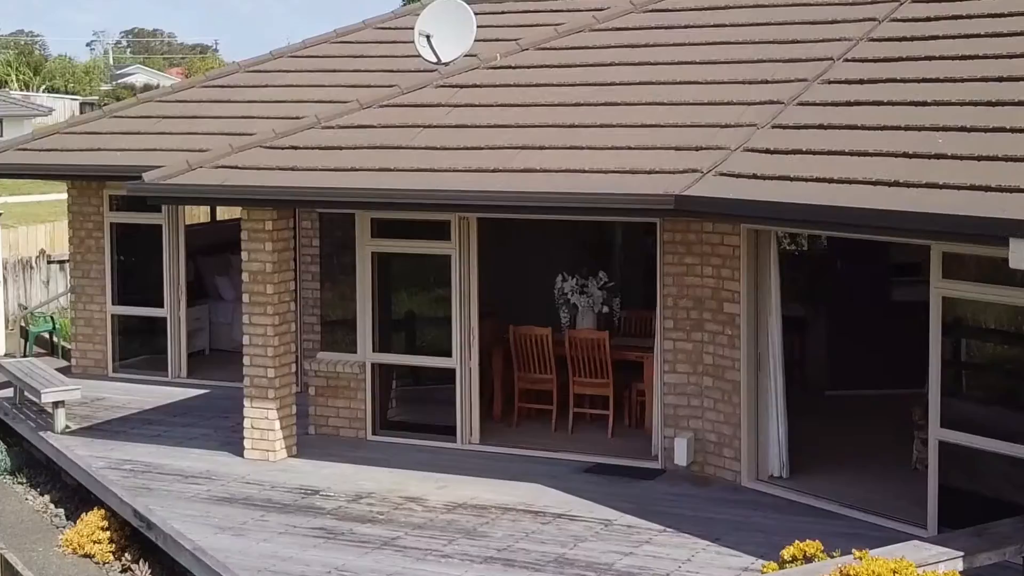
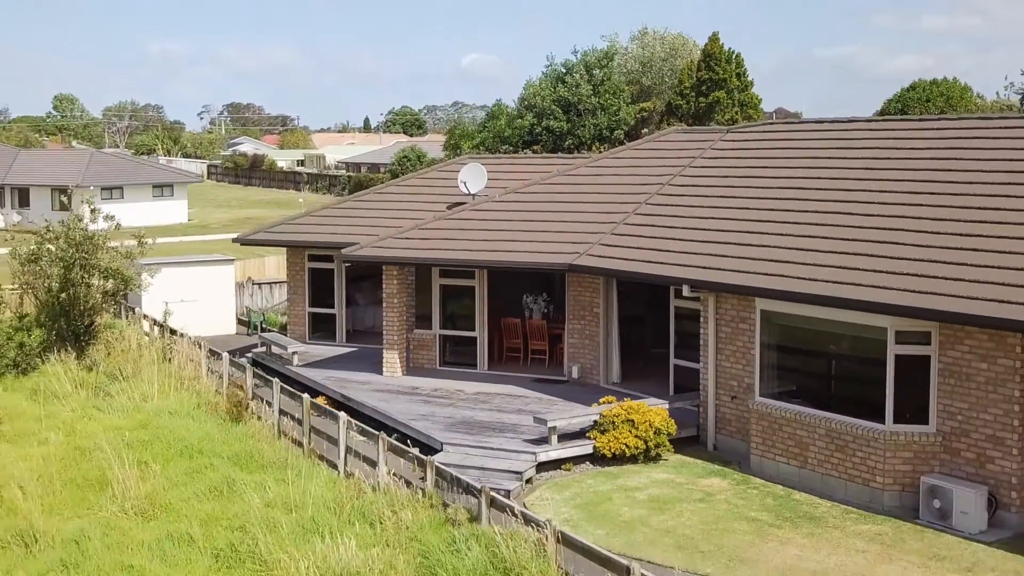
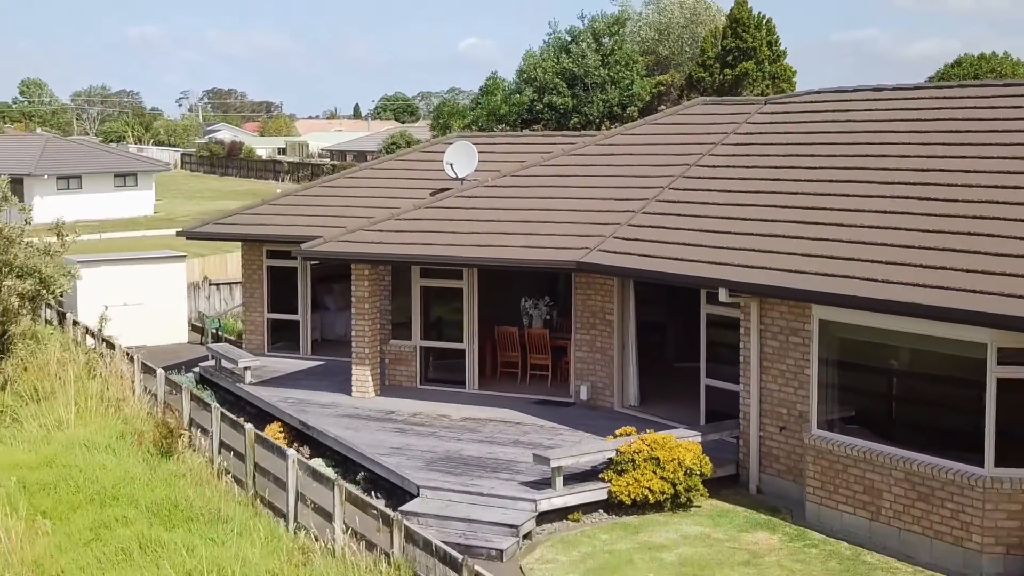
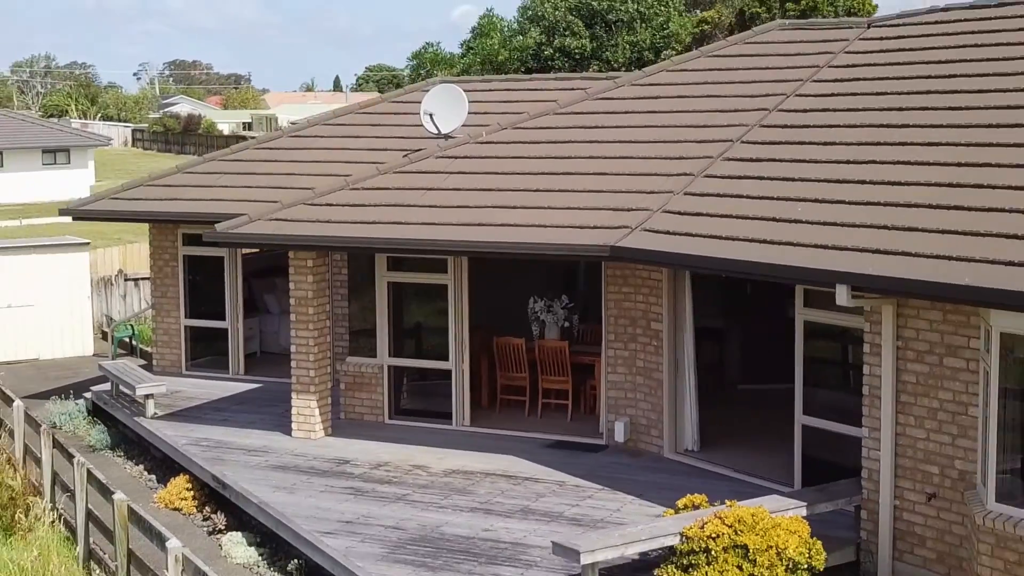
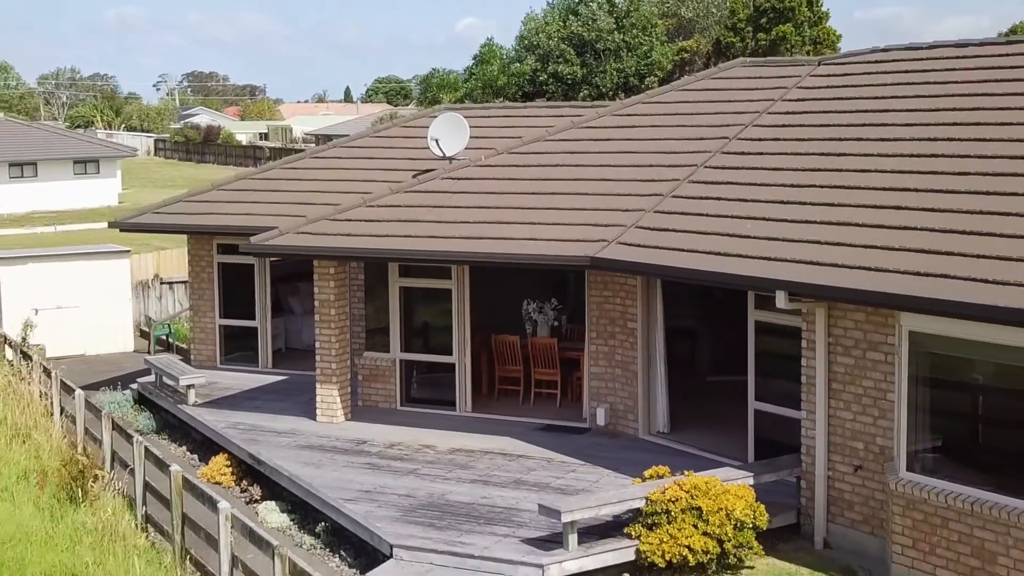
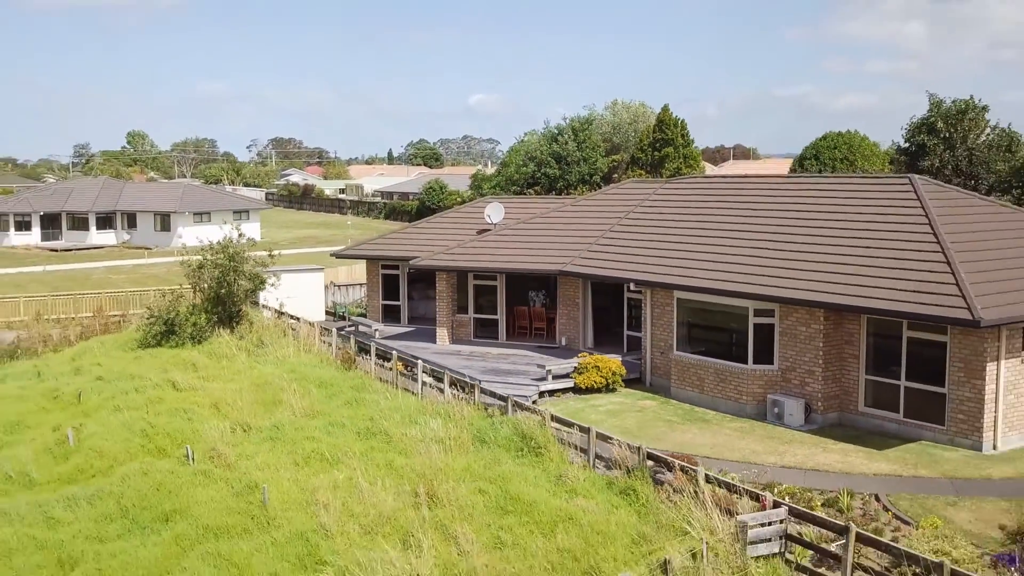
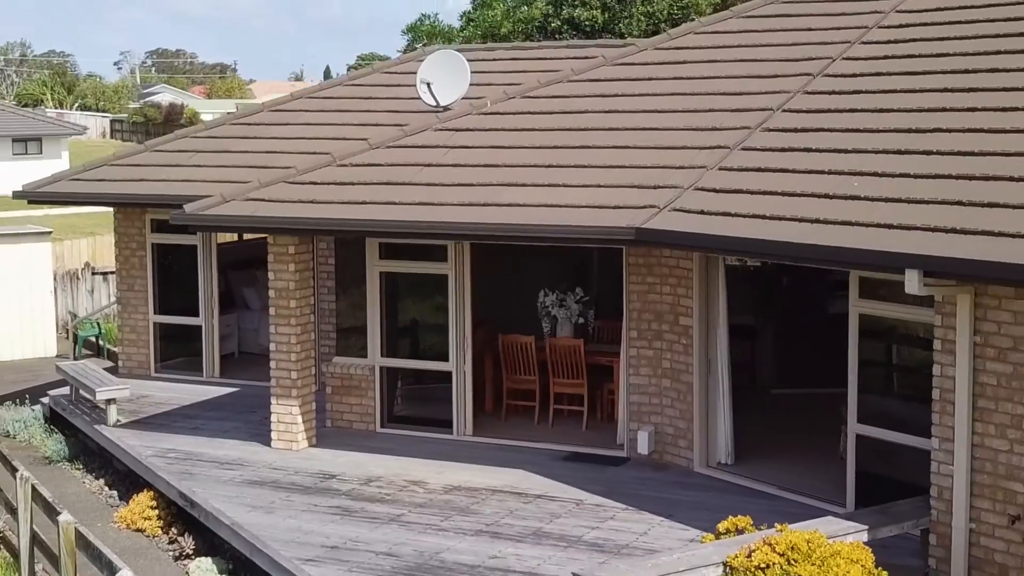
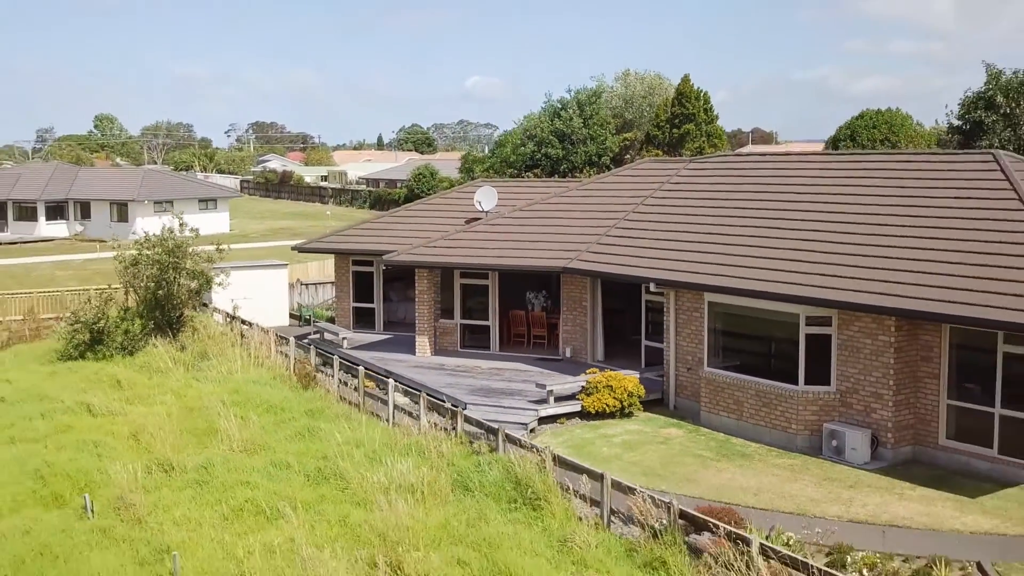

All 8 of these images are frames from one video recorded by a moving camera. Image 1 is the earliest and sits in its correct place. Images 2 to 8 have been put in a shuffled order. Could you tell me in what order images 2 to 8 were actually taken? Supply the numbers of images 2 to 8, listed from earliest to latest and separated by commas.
7, 4, 5, 3, 2, 8, 6
